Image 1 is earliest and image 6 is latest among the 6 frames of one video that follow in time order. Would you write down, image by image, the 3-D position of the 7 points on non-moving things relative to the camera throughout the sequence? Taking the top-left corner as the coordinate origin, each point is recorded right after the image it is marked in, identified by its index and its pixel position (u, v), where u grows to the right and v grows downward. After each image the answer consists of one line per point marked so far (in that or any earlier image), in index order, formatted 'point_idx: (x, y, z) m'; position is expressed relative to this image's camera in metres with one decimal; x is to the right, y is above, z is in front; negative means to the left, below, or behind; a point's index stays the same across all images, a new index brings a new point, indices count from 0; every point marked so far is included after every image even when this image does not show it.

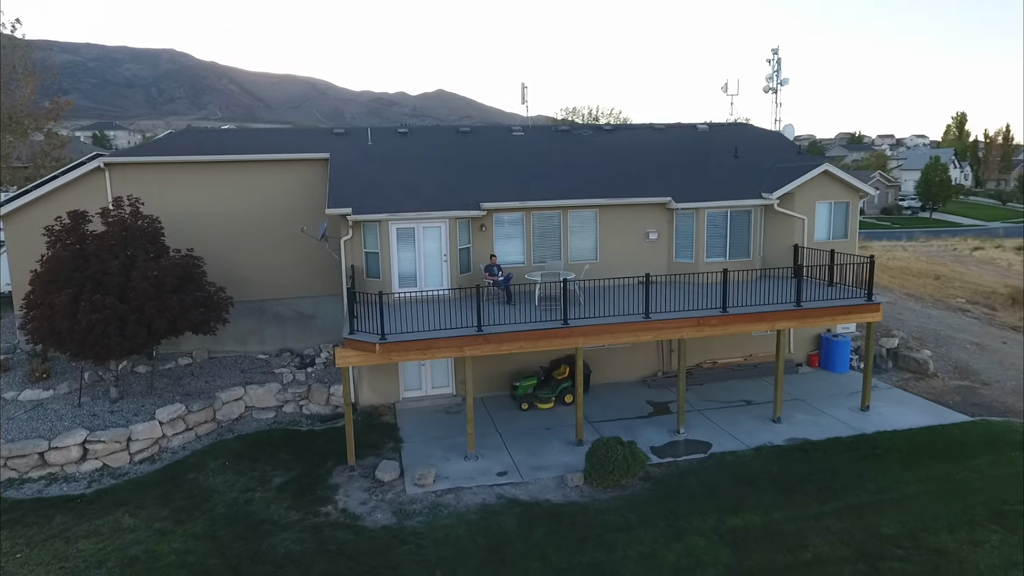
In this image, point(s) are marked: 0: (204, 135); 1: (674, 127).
0: (-8.3, +4.2, +17.3) m
1: (+5.2, +5.1, +19.9) m
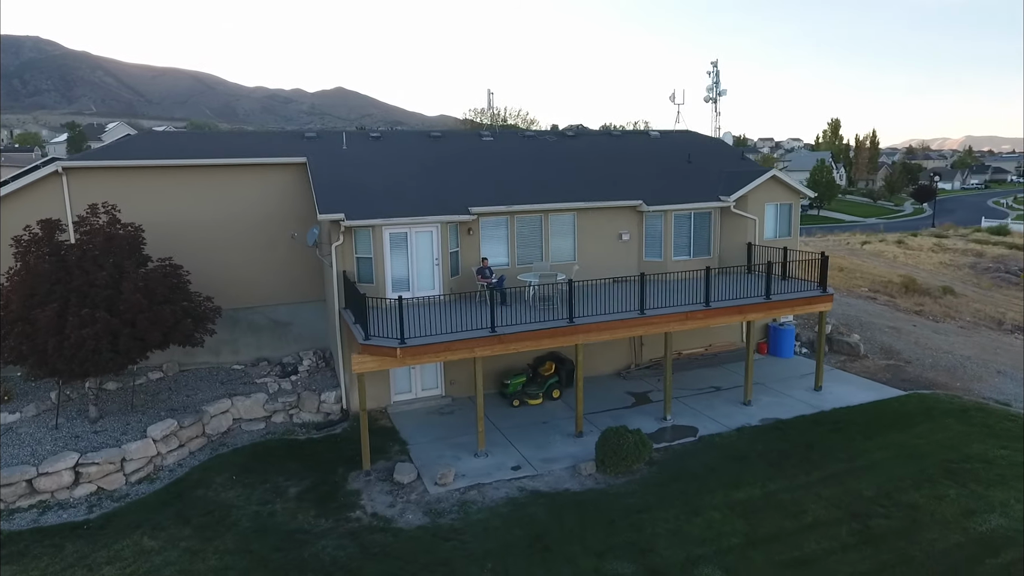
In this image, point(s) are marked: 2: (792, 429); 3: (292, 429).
0: (-9.0, +3.9, +16.5) m
1: (+4.0, +5.2, +21.1) m
2: (+6.3, -3.2, +14.2) m
3: (-5.1, -3.2, +14.4) m
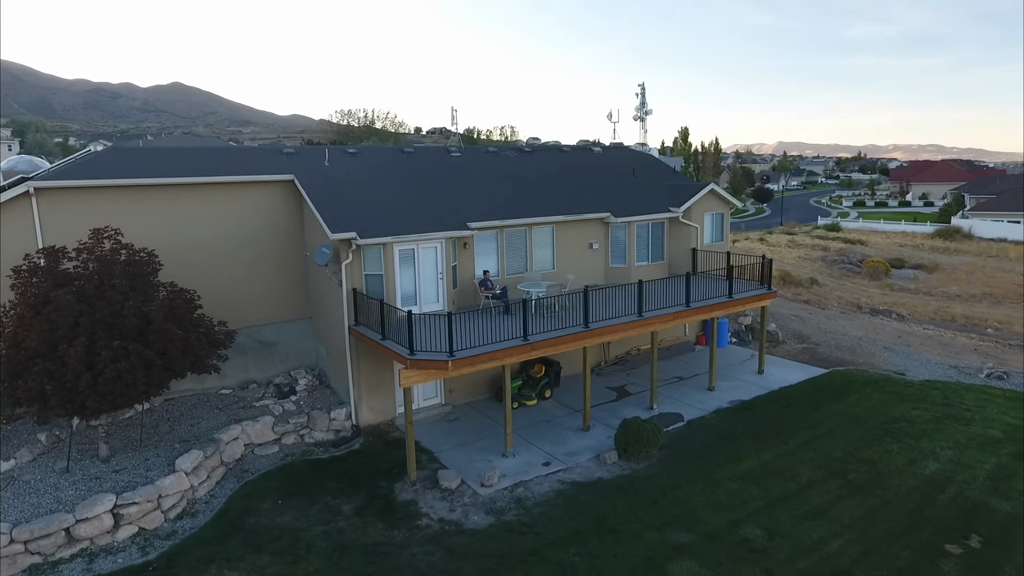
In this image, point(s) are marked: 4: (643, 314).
0: (-9.2, +3.3, +15.5) m
1: (+2.3, +5.0, +22.8) m
2: (+6.5, -3.2, +16.6) m
3: (-4.7, -3.7, +14.3) m
4: (+3.1, -0.6, +15.2) m
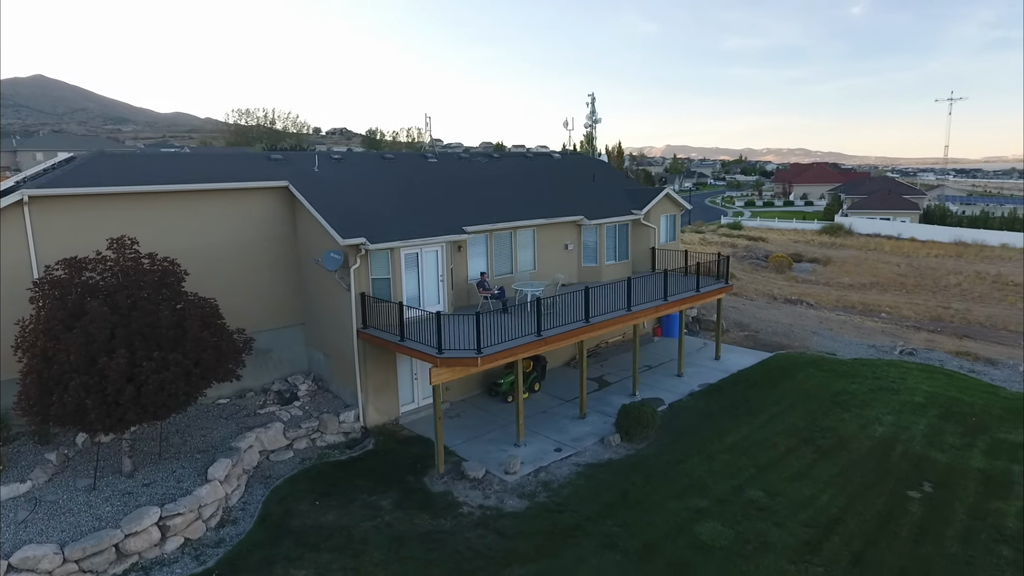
0: (-9.3, +3.0, +14.9) m
1: (+1.0, +5.1, +24.0) m
2: (+6.3, -3.0, +18.4) m
3: (-4.4, -3.8, +14.5) m
4: (+3.1, -0.6, +16.6) m
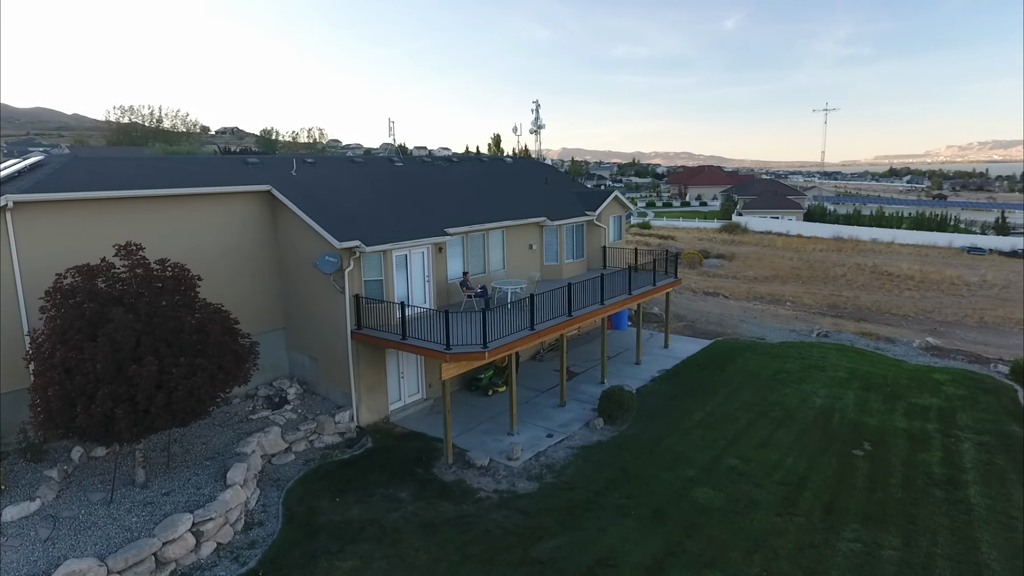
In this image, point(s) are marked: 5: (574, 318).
0: (-9.5, +2.8, +14.4) m
1: (-0.9, +5.1, +24.9) m
2: (+5.5, -2.8, +20.2) m
3: (-4.4, -3.9, +14.7) m
4: (+2.5, -0.4, +17.9) m
5: (+1.5, -0.8, +16.4) m
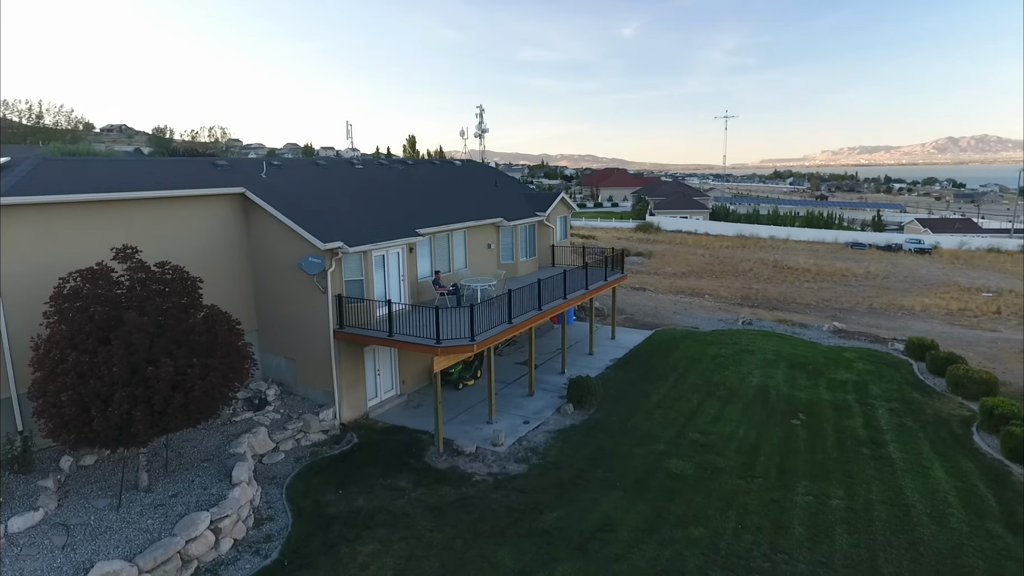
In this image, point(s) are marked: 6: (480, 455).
0: (-10.0, +2.7, +13.9) m
1: (-2.9, +5.1, +25.6) m
2: (+4.2, -2.6, +21.9) m
3: (-4.8, -3.9, +14.9) m
4: (+1.6, -0.3, +19.1) m
5: (+0.8, -0.7, +17.5) m
6: (-0.8, -4.0, +14.8) m
